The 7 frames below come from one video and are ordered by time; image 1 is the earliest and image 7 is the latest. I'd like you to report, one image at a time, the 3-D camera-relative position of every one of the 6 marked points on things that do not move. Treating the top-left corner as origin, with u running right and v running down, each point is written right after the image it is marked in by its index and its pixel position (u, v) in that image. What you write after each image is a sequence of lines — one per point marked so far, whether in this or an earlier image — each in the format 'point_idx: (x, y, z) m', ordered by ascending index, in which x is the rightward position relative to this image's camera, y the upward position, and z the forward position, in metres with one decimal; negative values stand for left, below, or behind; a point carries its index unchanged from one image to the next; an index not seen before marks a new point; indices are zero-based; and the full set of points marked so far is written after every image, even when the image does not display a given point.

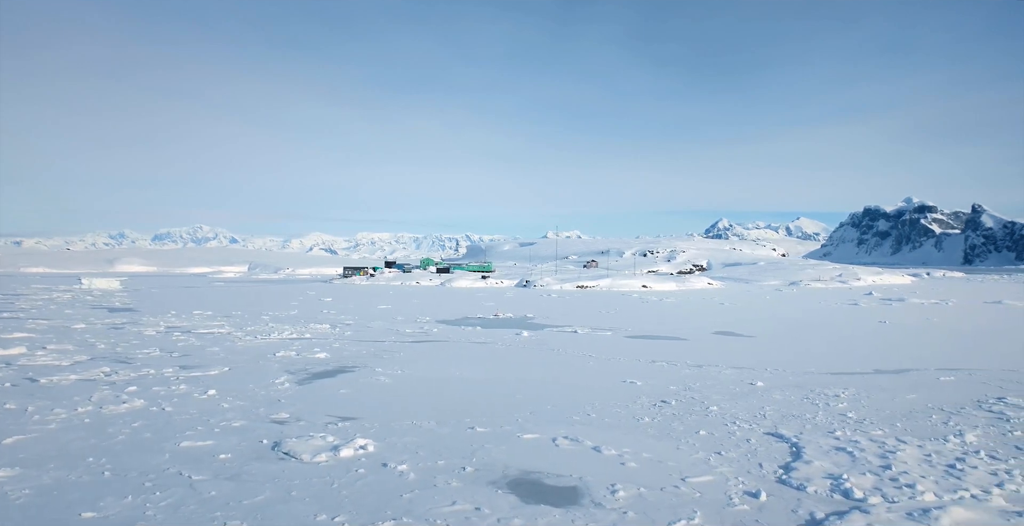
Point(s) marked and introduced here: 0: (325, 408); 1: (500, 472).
0: (-4.8, -3.7, +13.2) m
1: (-0.2, -3.8, +9.4) m
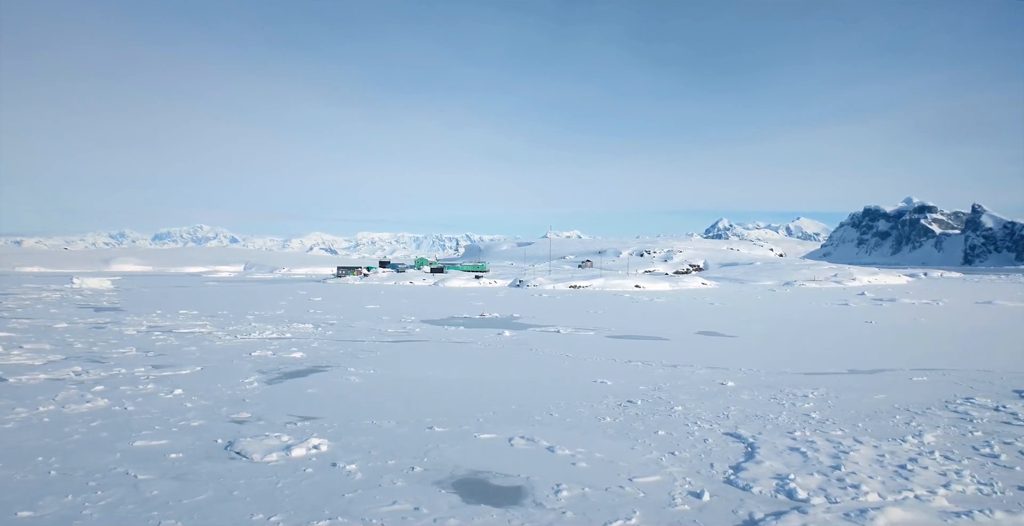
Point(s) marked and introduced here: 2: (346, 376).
0: (-5.8, -3.7, +13.2) m
1: (-1.2, -3.8, +9.4) m
2: (-5.5, -3.7, +16.9) m
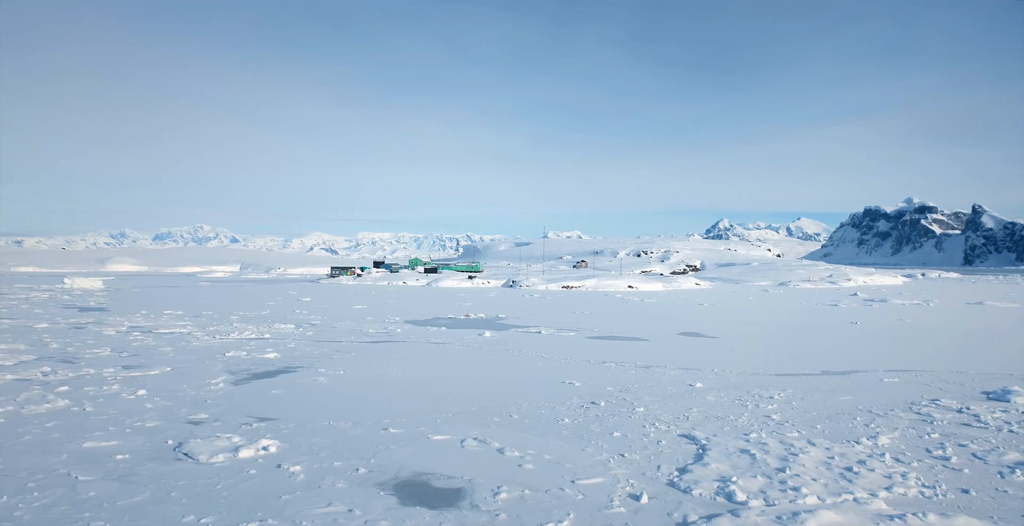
0: (-6.8, -3.7, +13.2) m
1: (-2.2, -3.9, +9.4) m
2: (-6.5, -3.7, +16.9) m
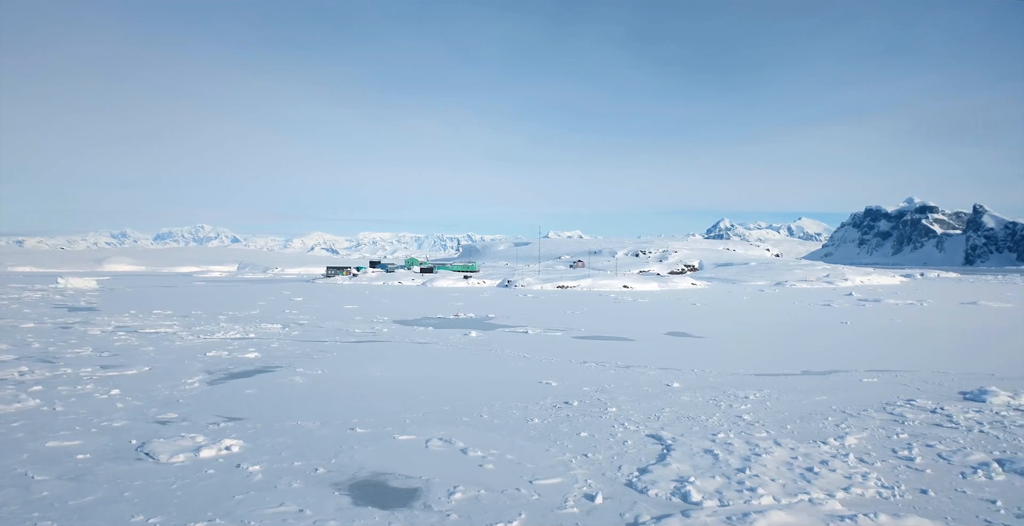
0: (-7.5, -3.7, +13.2) m
1: (-3.0, -3.9, +9.4) m
2: (-7.2, -3.7, +16.9) m
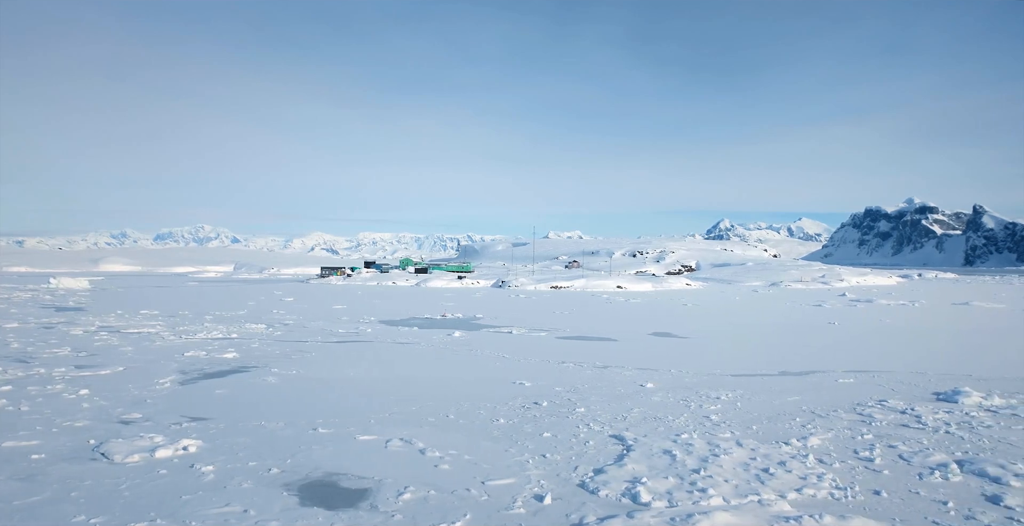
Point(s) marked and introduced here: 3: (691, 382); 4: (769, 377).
0: (-8.4, -3.7, +13.2) m
1: (-3.8, -3.9, +9.4) m
2: (-8.1, -3.7, +16.9) m
3: (+6.0, -4.0, +17.1) m
4: (+9.0, -4.0, +17.8) m
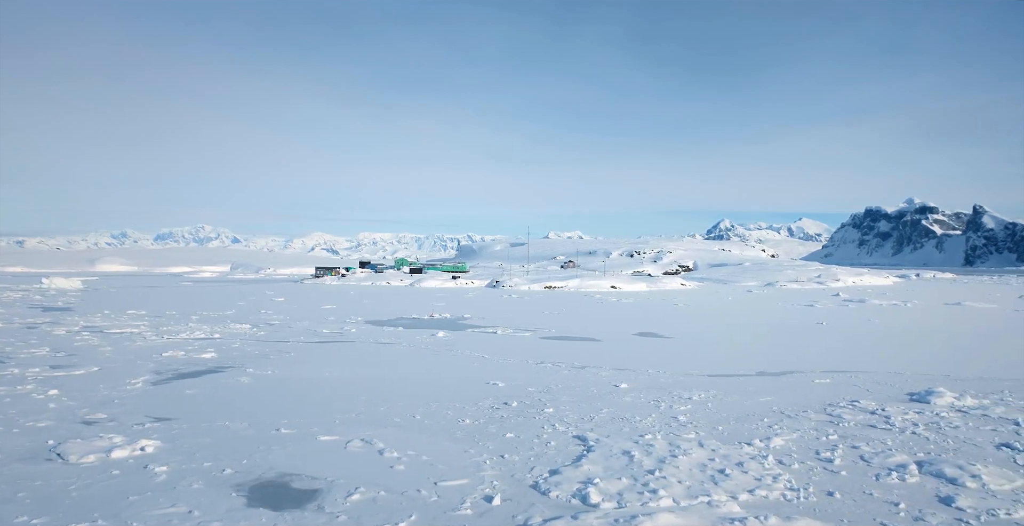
0: (-9.2, -3.7, +13.2) m
1: (-4.7, -3.9, +9.4) m
2: (-8.9, -3.7, +16.9) m
3: (+5.2, -4.0, +17.1) m
4: (+8.1, -4.0, +17.8) m
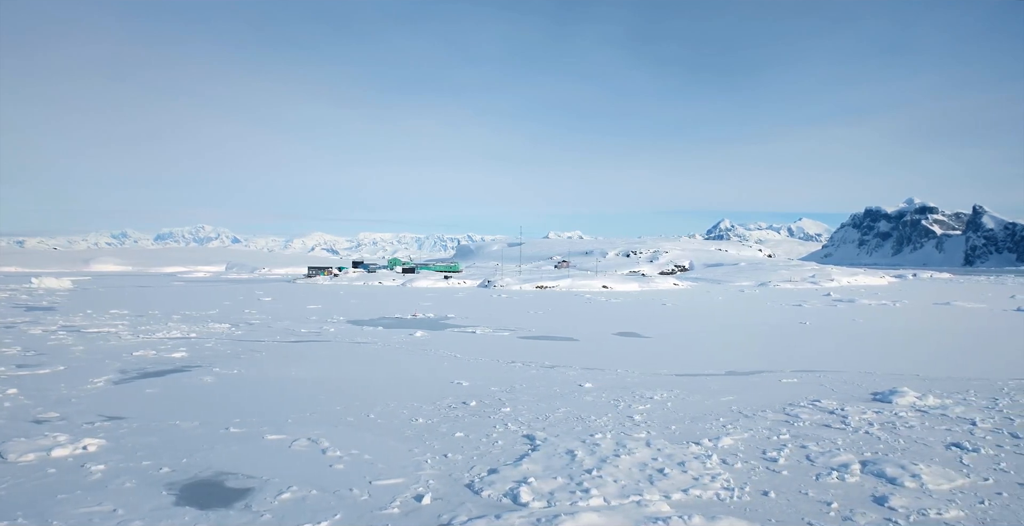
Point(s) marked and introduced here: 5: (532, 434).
0: (-10.4, -3.7, +13.2) m
1: (-5.8, -3.8, +9.4) m
2: (-10.0, -3.7, +16.8) m
3: (+4.0, -3.9, +17.0) m
4: (+7.0, -3.9, +17.7) m
5: (+0.5, -3.9, +11.6) m
